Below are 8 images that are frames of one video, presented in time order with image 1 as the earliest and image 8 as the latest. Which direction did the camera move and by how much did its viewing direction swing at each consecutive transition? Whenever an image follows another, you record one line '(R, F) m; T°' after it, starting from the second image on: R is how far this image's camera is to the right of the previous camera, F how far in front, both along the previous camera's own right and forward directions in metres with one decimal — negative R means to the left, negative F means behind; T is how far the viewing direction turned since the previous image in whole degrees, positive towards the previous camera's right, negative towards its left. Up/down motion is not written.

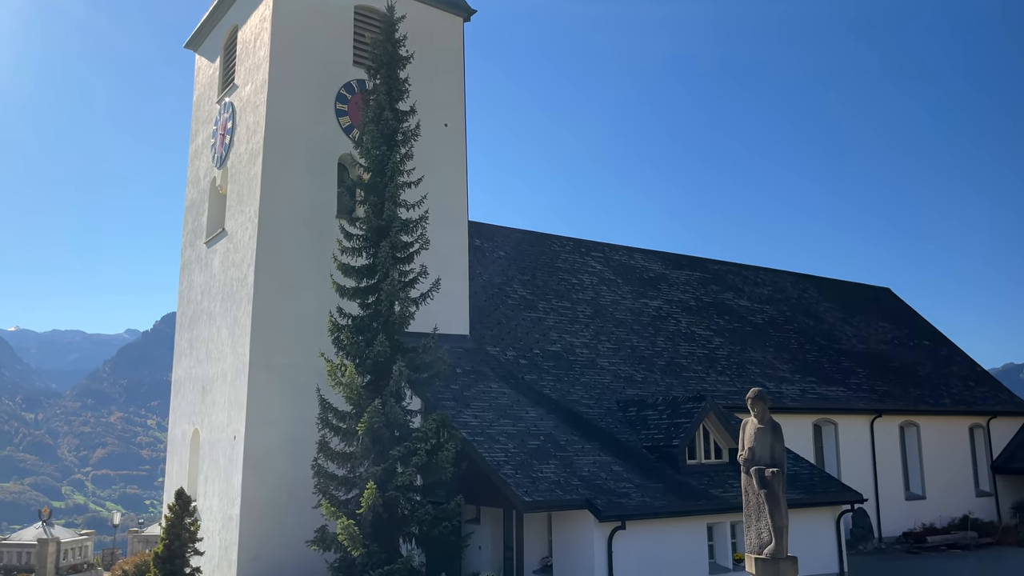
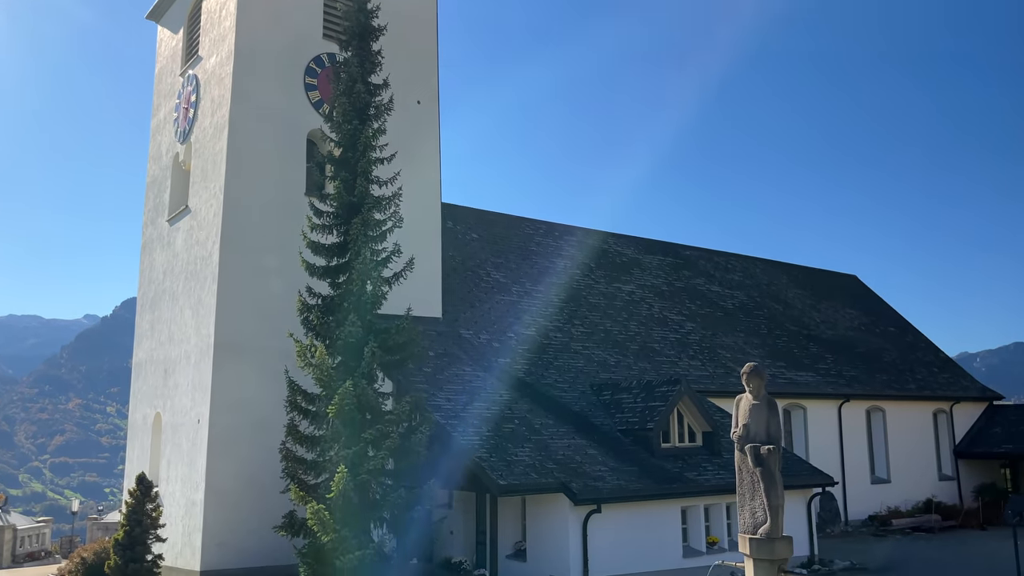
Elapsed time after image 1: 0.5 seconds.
(-0.1, +0.4) m; +2°
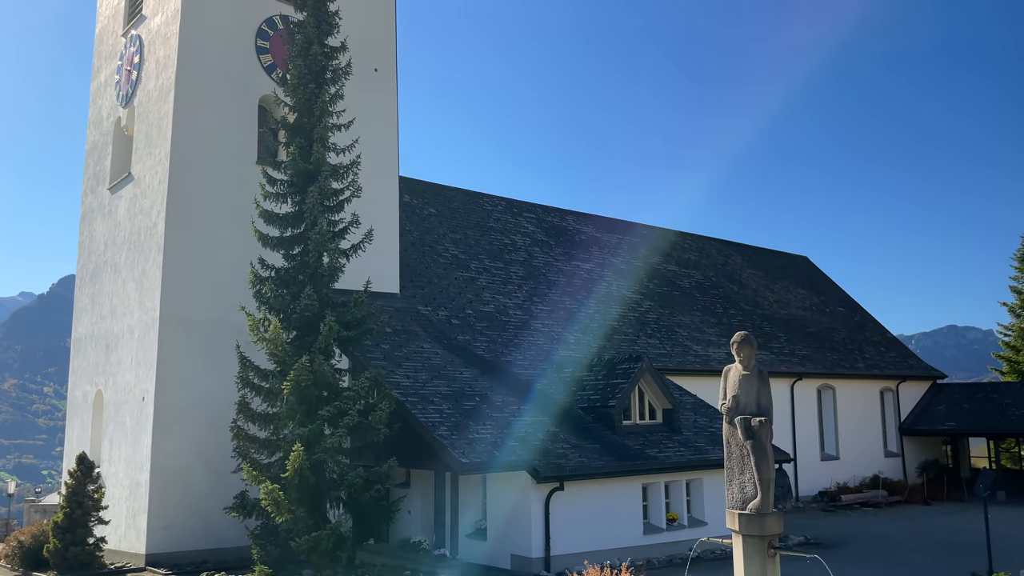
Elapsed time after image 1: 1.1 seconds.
(-0.2, +0.4) m; +4°
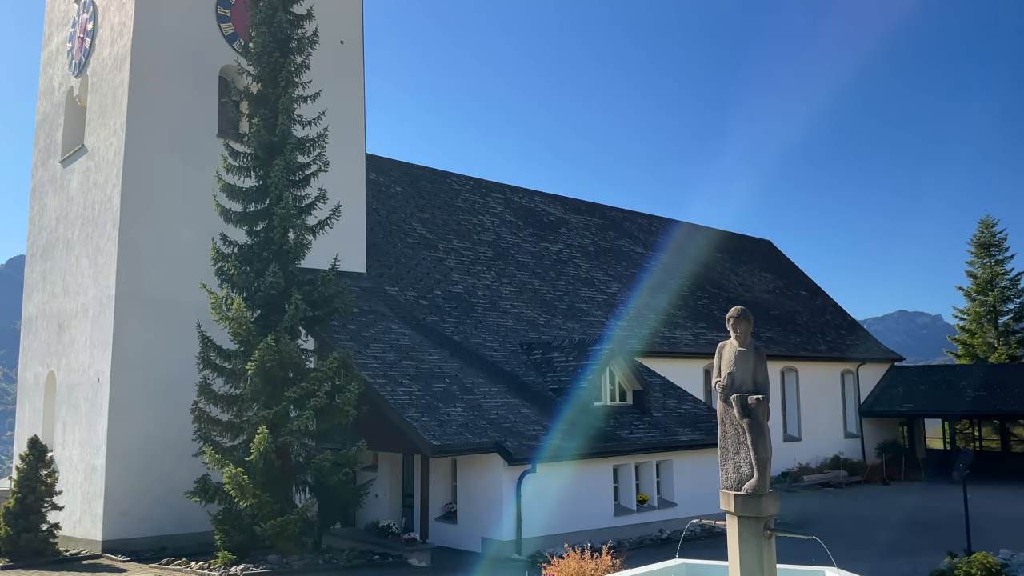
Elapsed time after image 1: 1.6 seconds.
(-0.2, +0.3) m; +3°
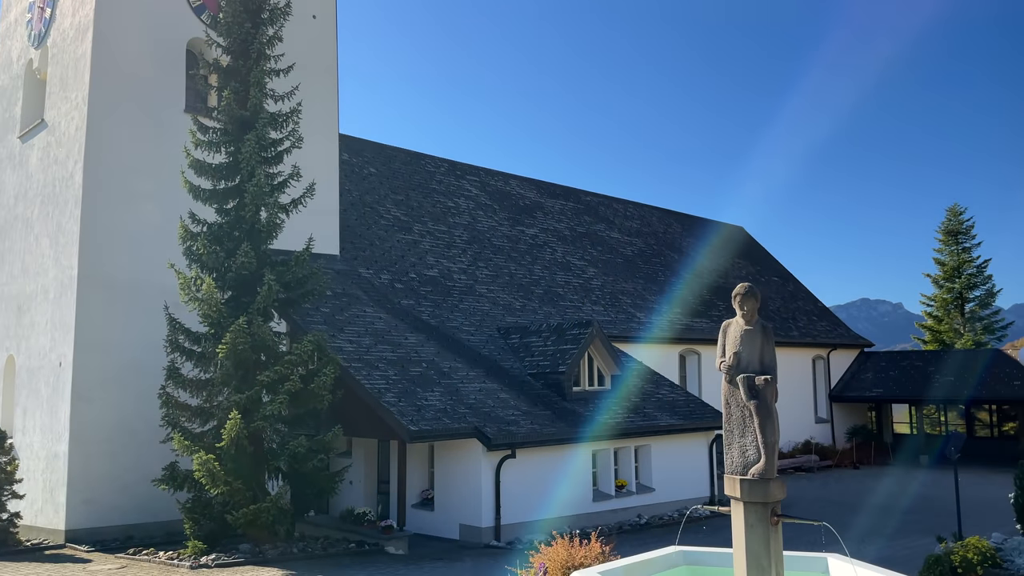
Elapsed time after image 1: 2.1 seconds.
(-0.2, +0.3) m; +2°
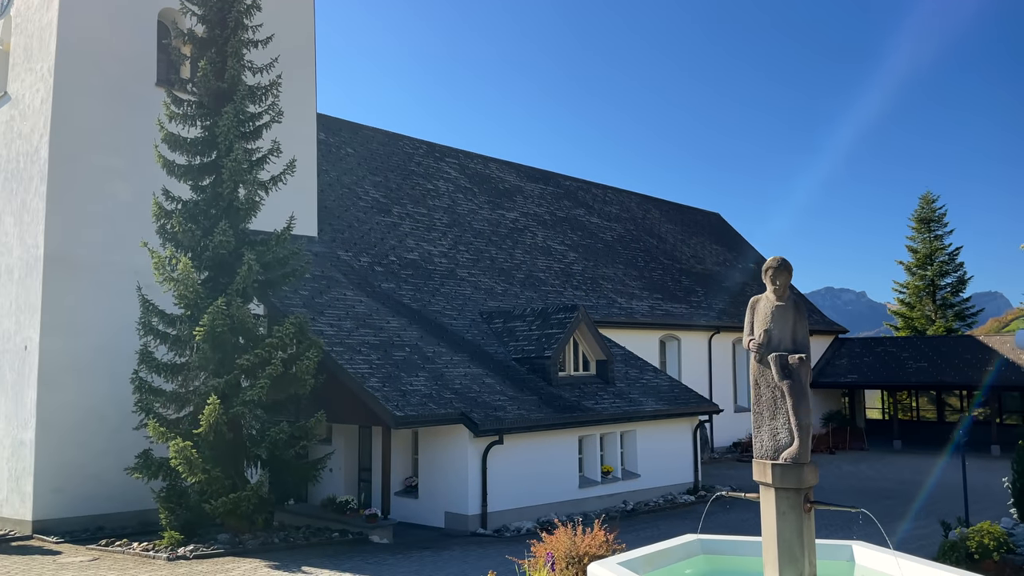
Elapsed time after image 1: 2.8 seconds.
(-0.3, +0.4) m; +2°
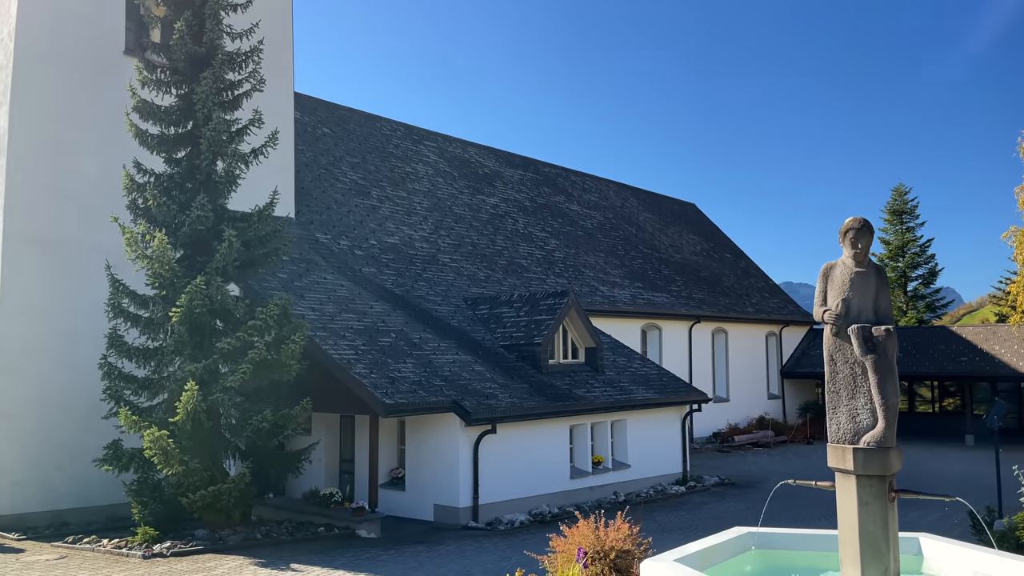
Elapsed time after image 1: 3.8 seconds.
(-0.5, +0.6) m; +3°
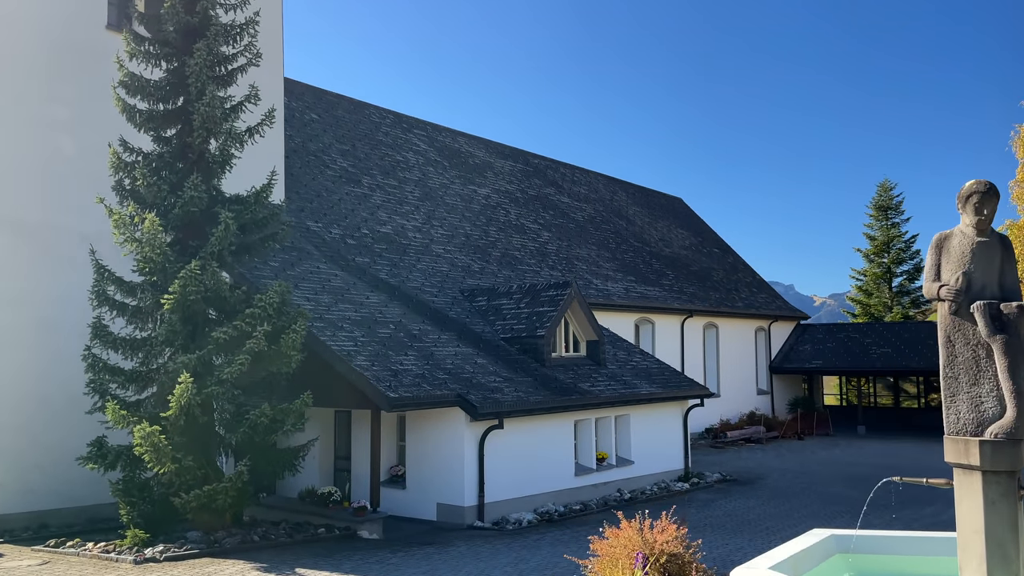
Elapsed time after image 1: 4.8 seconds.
(-0.6, +0.6) m; +2°
